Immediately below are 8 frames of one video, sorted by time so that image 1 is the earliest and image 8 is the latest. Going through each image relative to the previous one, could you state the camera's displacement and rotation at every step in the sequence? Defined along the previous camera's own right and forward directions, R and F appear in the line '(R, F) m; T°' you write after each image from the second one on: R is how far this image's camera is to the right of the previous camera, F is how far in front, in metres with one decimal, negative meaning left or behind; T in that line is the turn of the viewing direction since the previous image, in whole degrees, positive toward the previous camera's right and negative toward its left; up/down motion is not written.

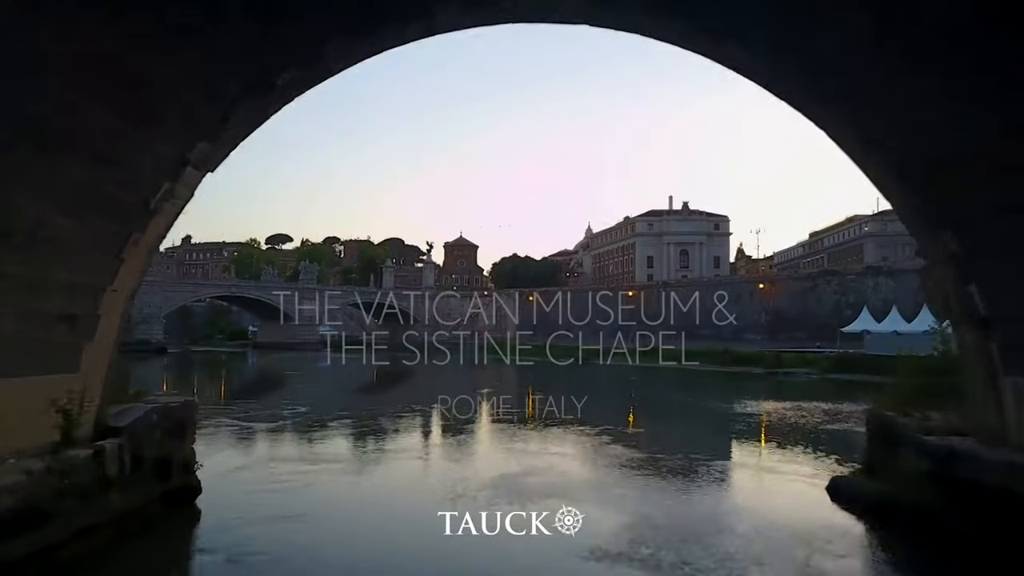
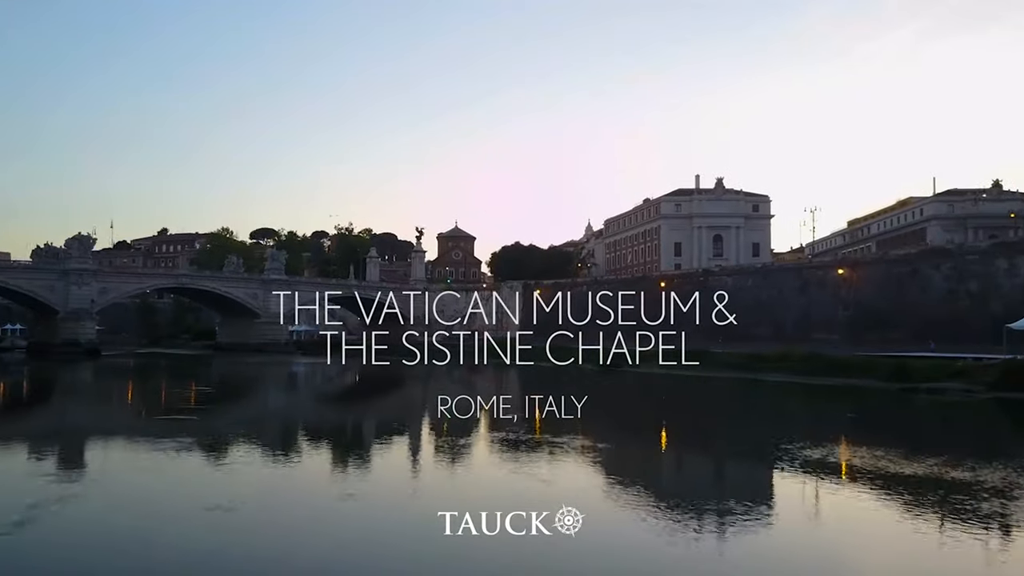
(-0.3, +11.3) m; 0°
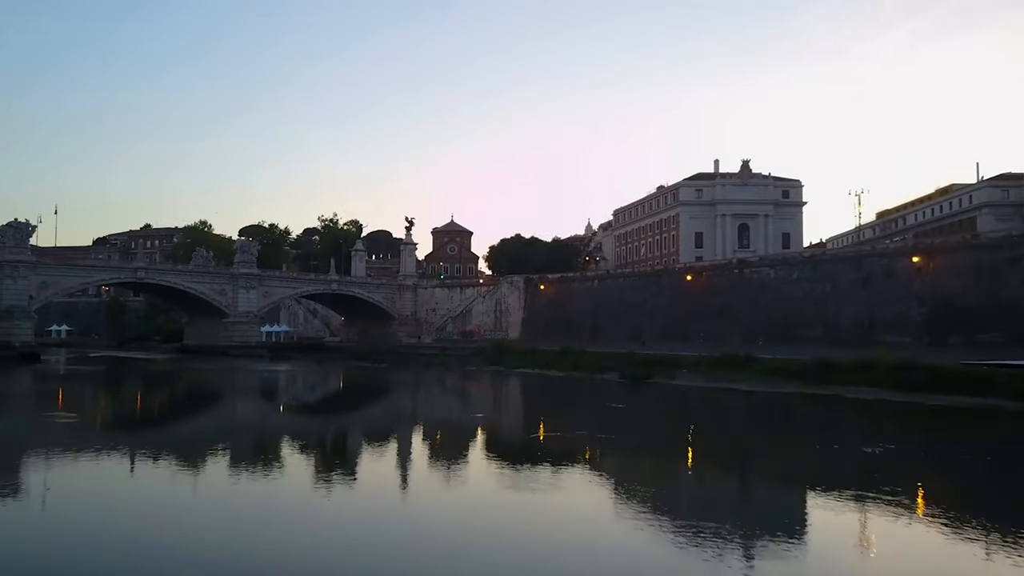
(0.0, +7.2) m; 0°
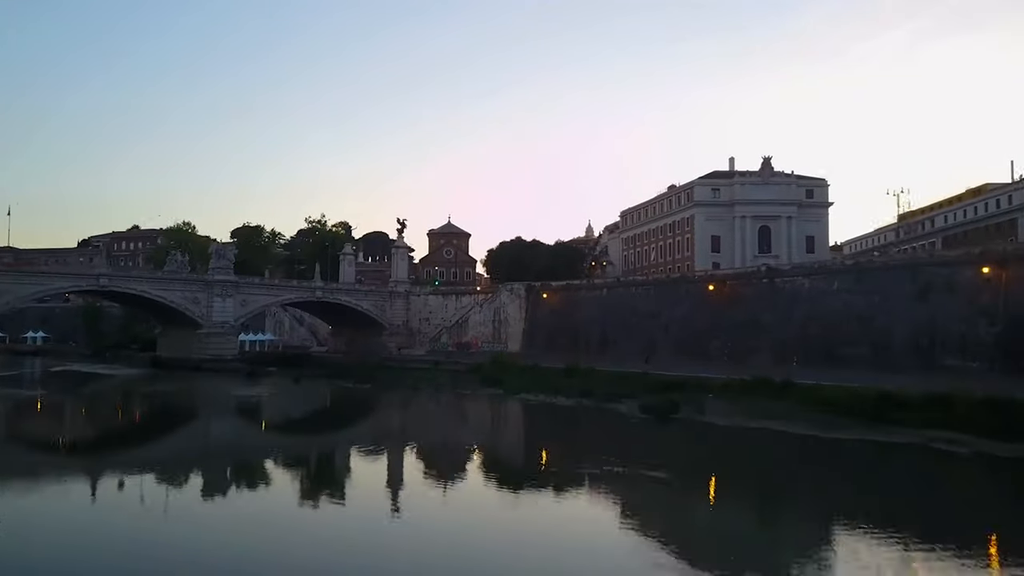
(0.0, +4.8) m; 0°
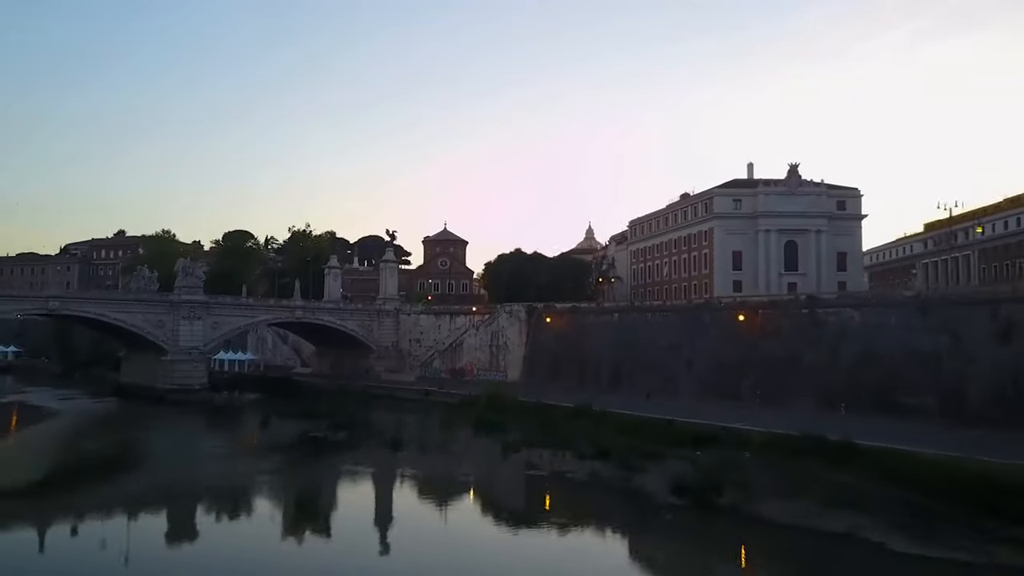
(0.0, +5.2) m; 0°
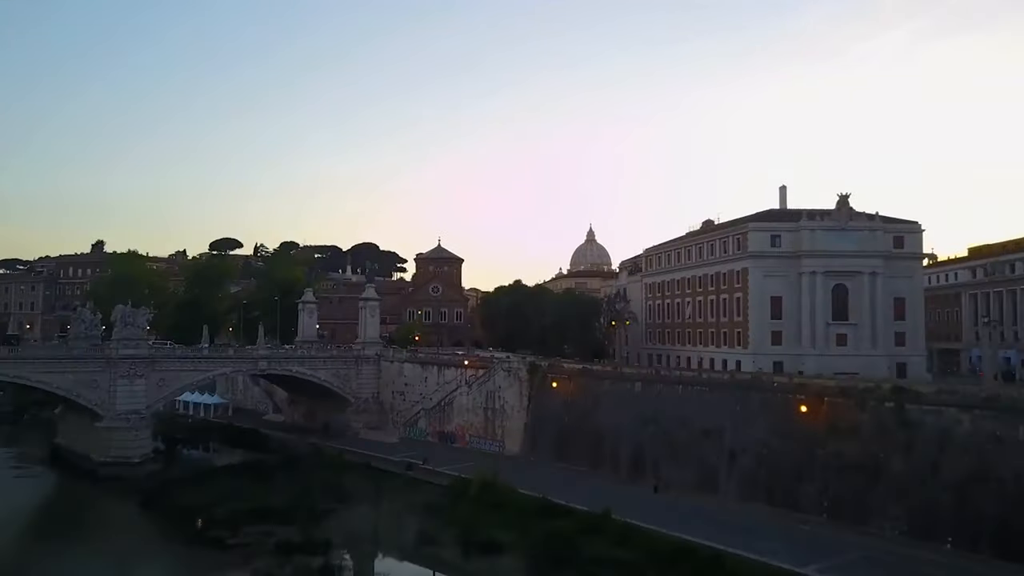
(+0.1, +7.3) m; 0°
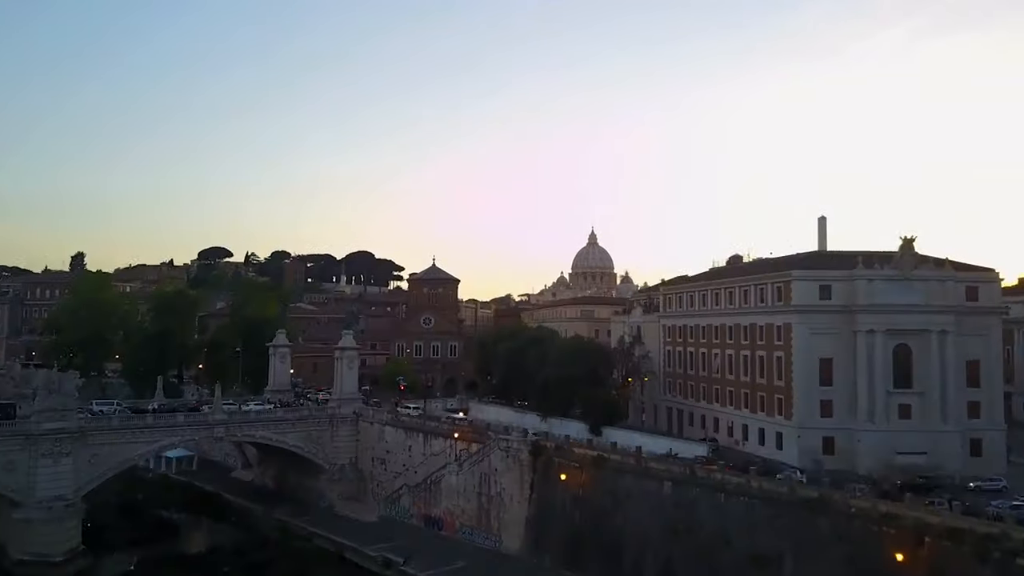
(+0.1, +6.6) m; 0°
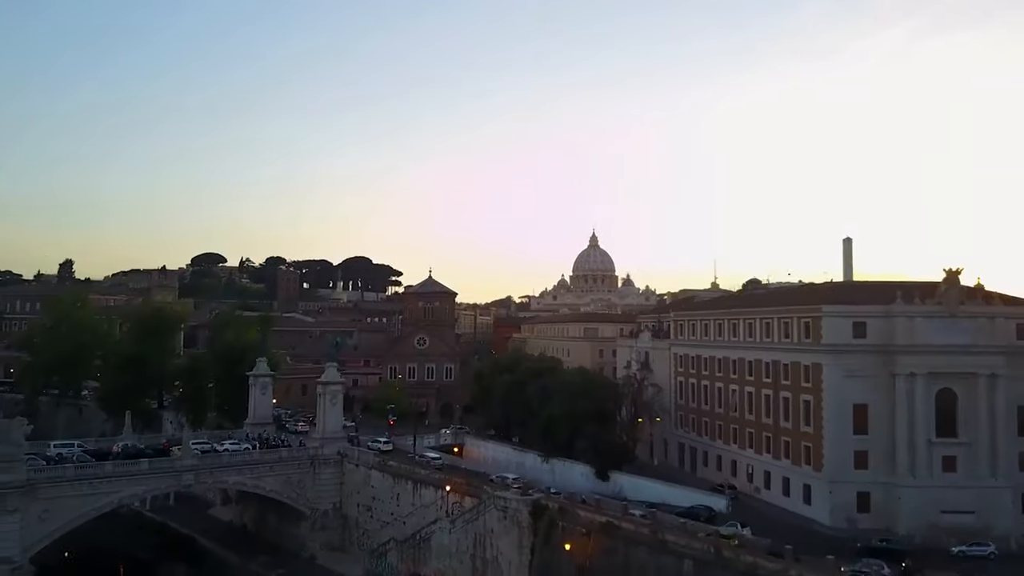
(+0.1, +3.5) m; 0°
